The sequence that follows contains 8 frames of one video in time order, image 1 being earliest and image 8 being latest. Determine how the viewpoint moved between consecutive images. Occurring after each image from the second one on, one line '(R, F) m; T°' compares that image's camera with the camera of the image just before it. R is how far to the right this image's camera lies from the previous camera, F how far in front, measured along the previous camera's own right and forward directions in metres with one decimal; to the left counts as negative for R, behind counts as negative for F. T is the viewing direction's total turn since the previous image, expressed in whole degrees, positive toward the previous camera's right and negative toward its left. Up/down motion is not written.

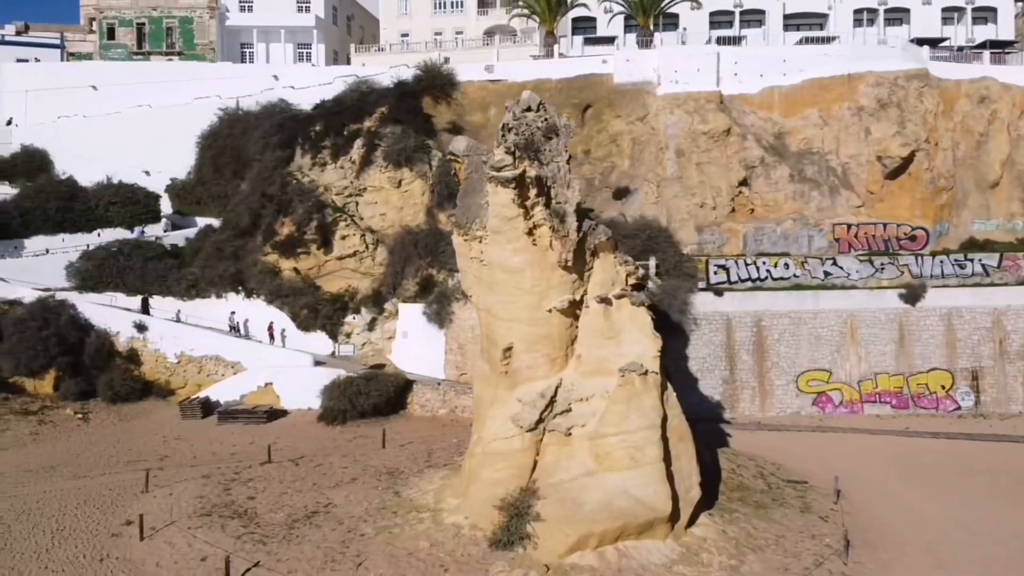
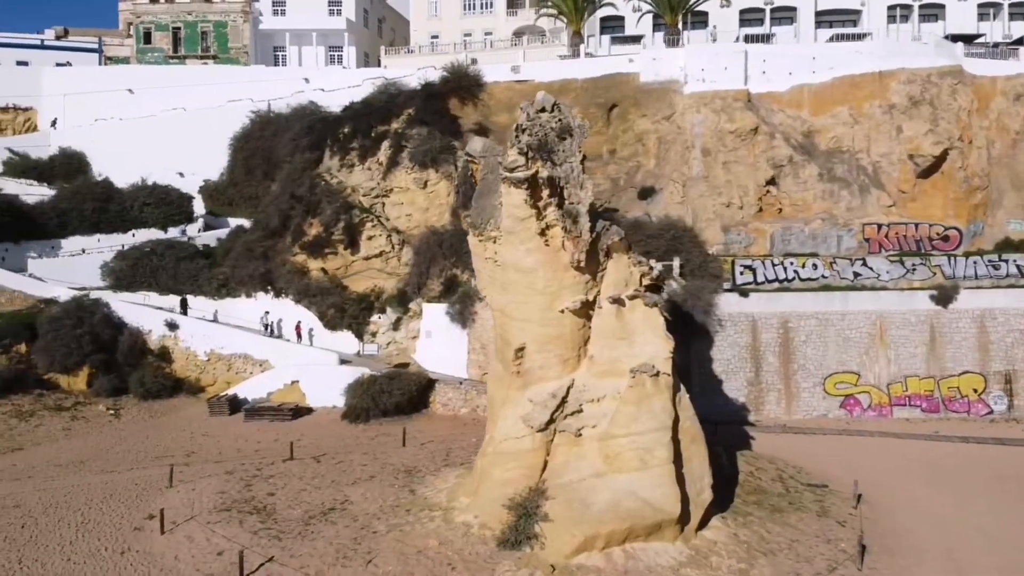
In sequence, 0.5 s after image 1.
(+0.4, 0.0) m; -3°
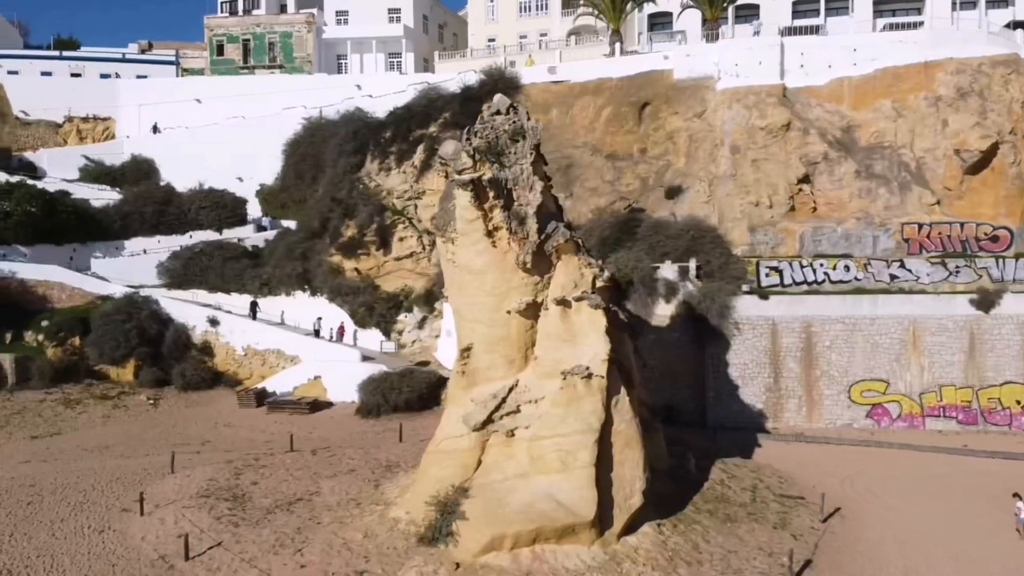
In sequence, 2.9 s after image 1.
(+2.9, +0.1) m; -8°
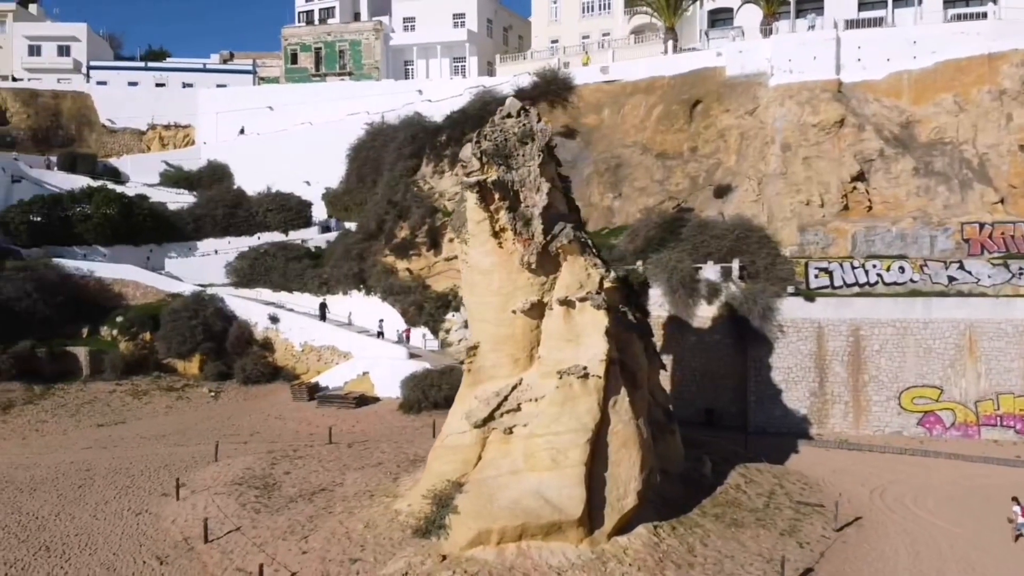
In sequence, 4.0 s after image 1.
(+1.5, -0.1) m; -7°
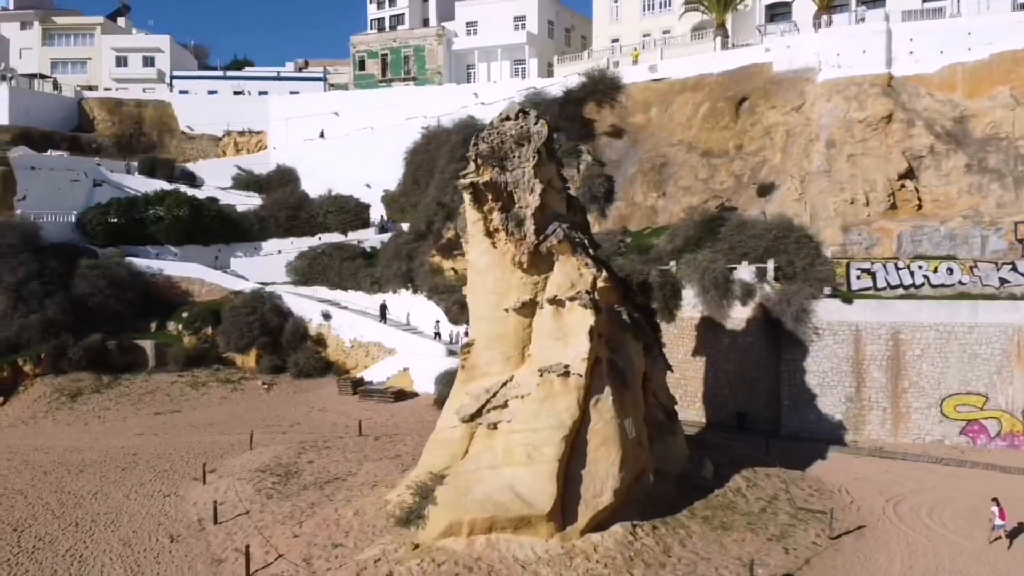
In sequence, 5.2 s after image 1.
(+1.9, -0.2) m; -7°
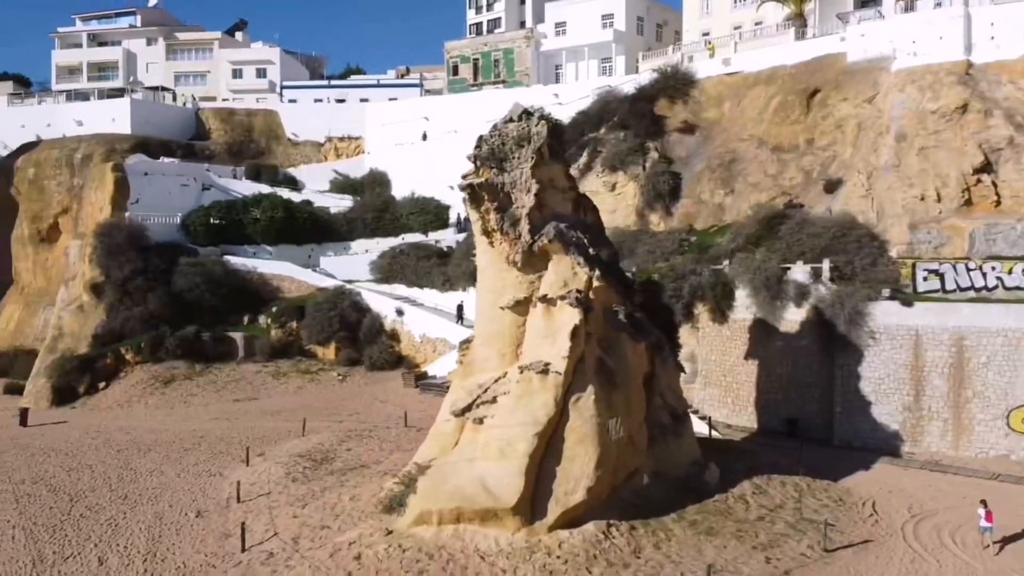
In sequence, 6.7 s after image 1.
(+2.6, -0.1) m; -10°
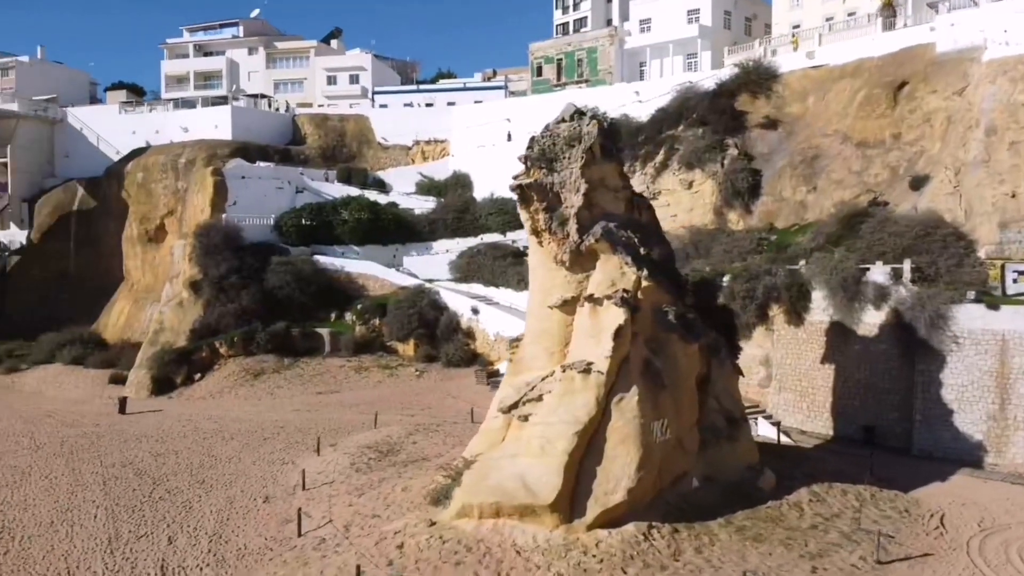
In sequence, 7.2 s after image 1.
(+1.0, -0.1) m; -7°
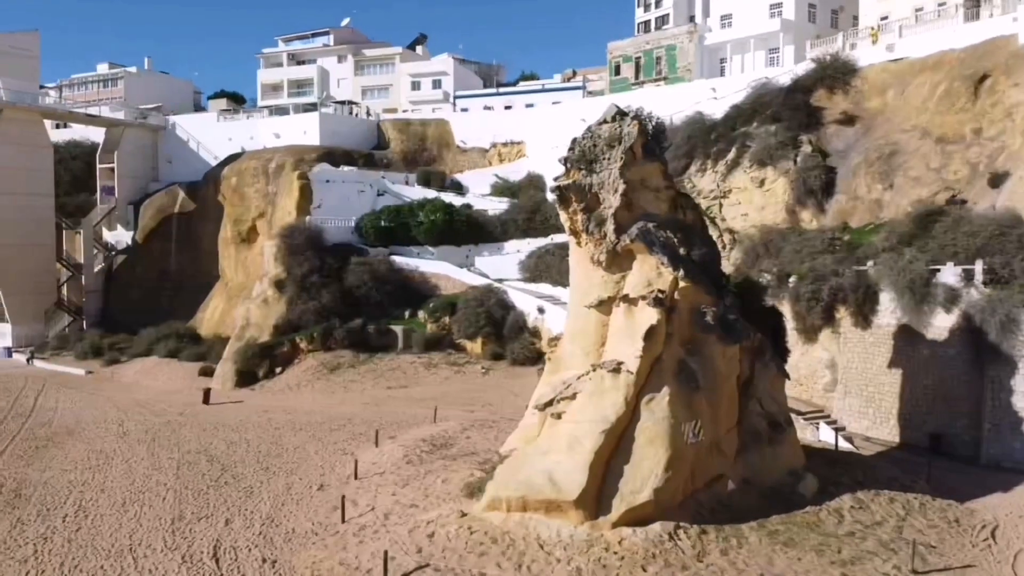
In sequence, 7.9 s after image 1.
(+1.2, -0.3) m; -7°
